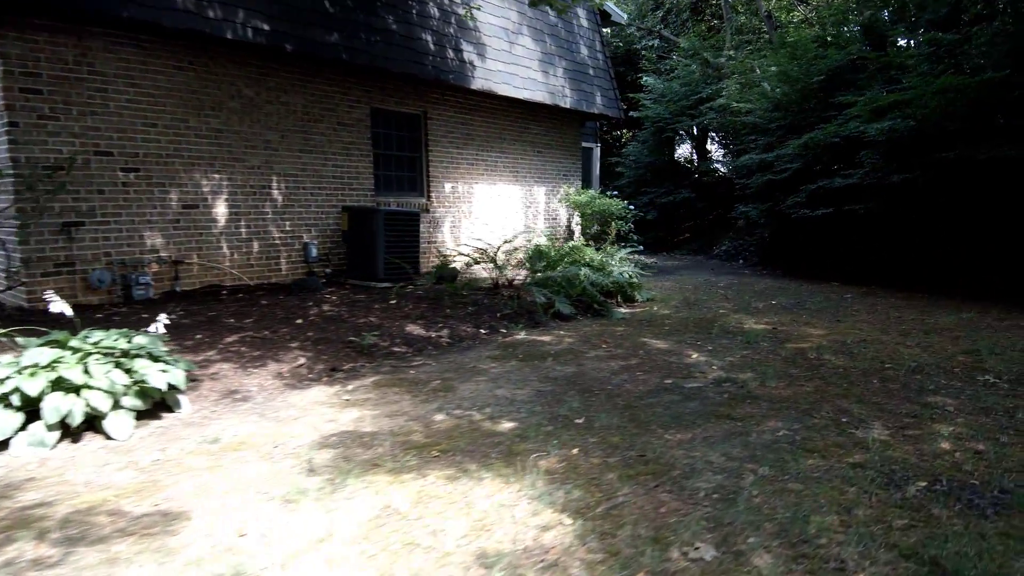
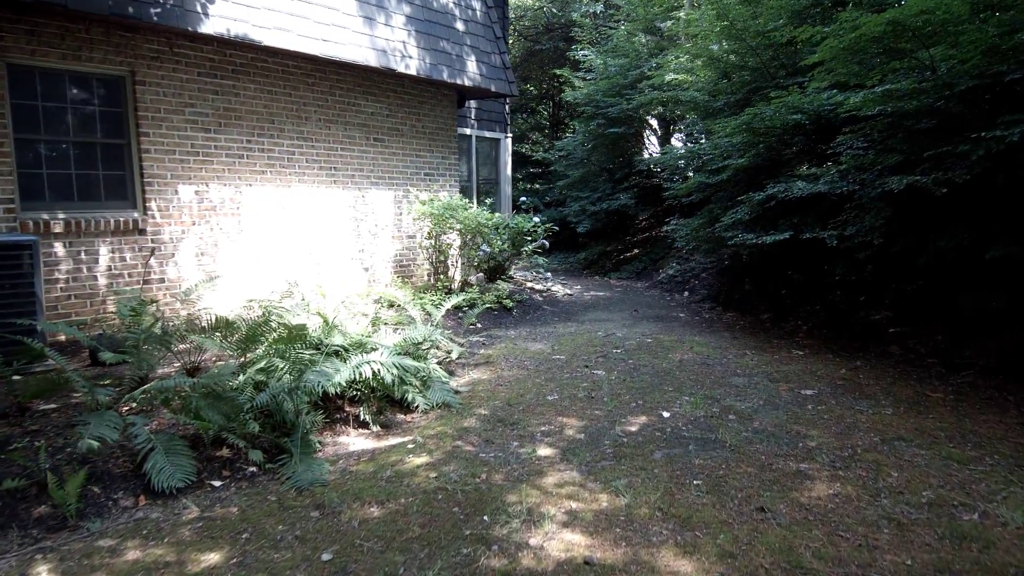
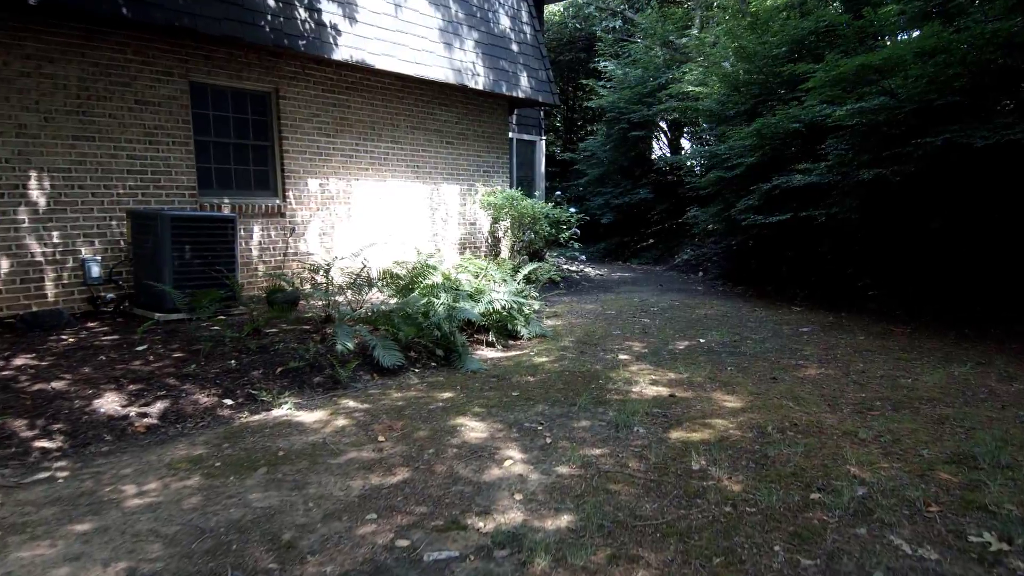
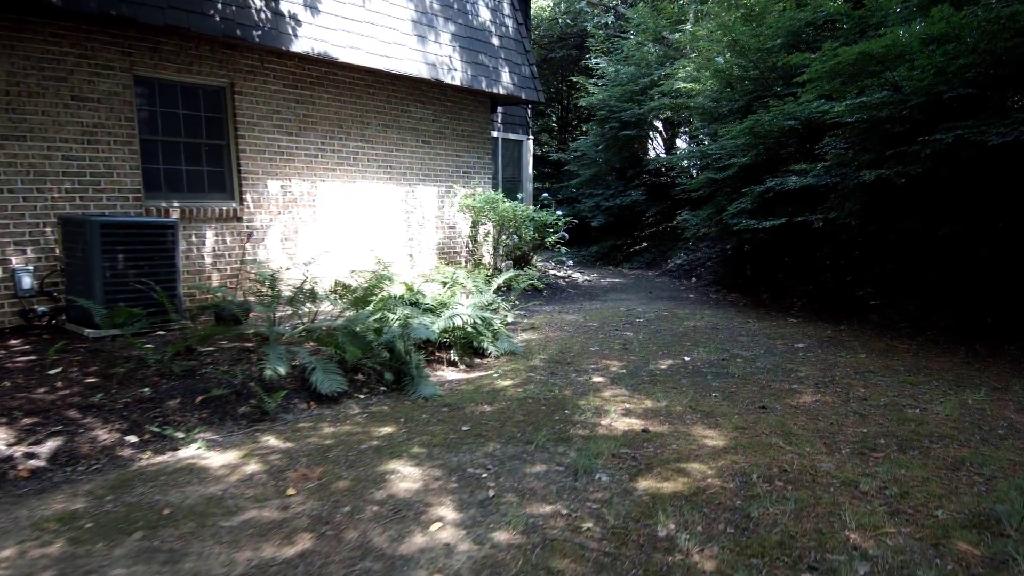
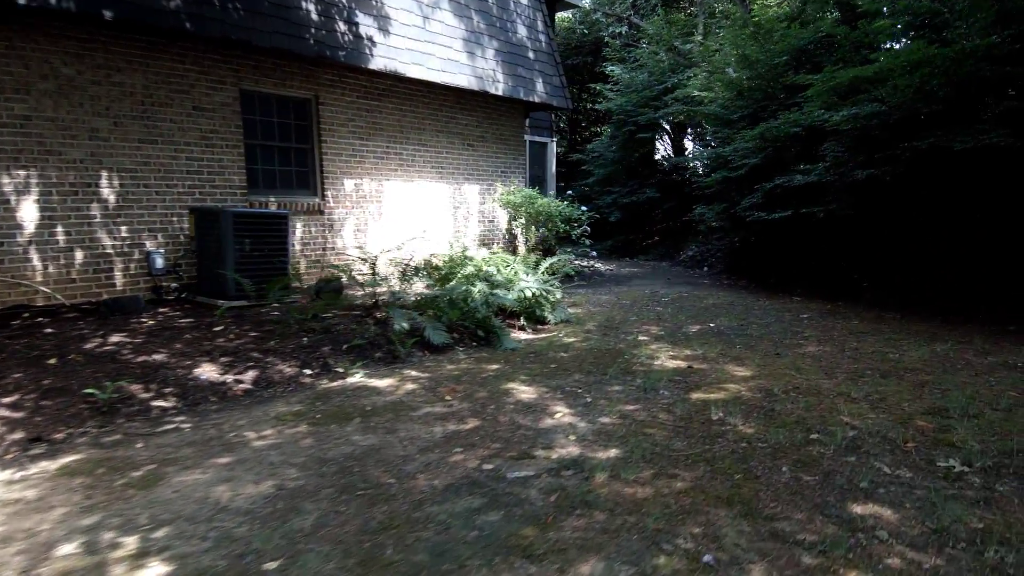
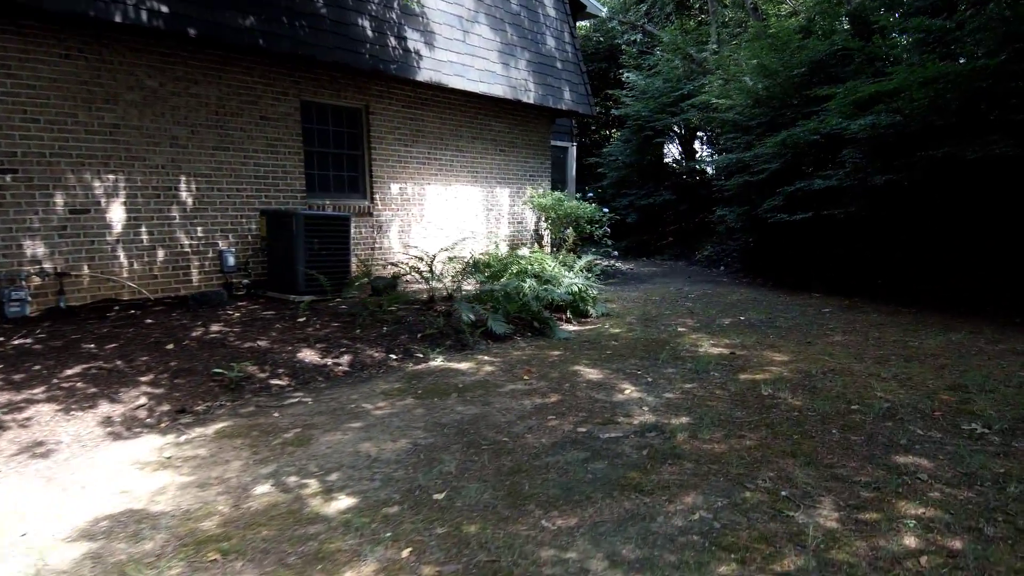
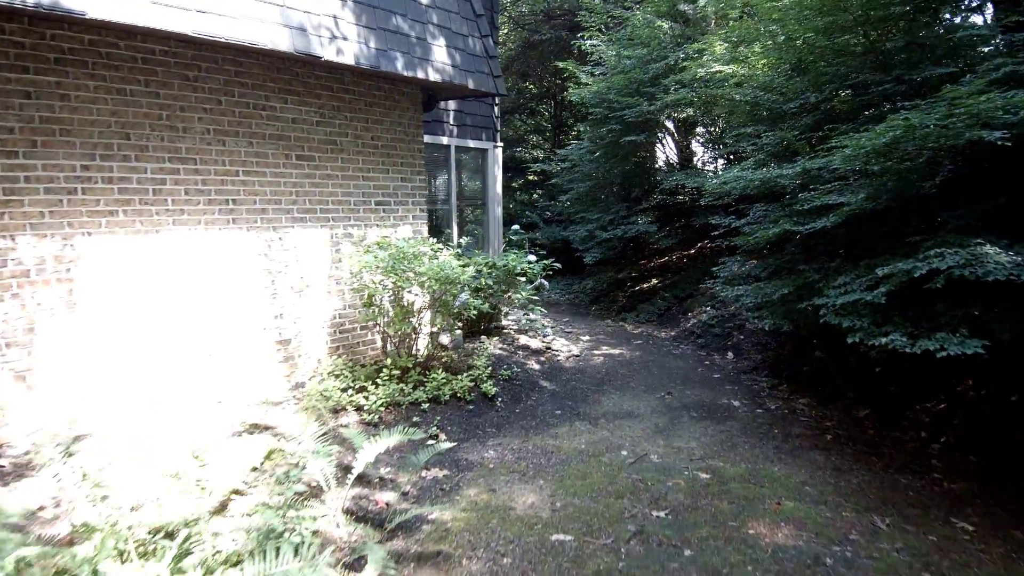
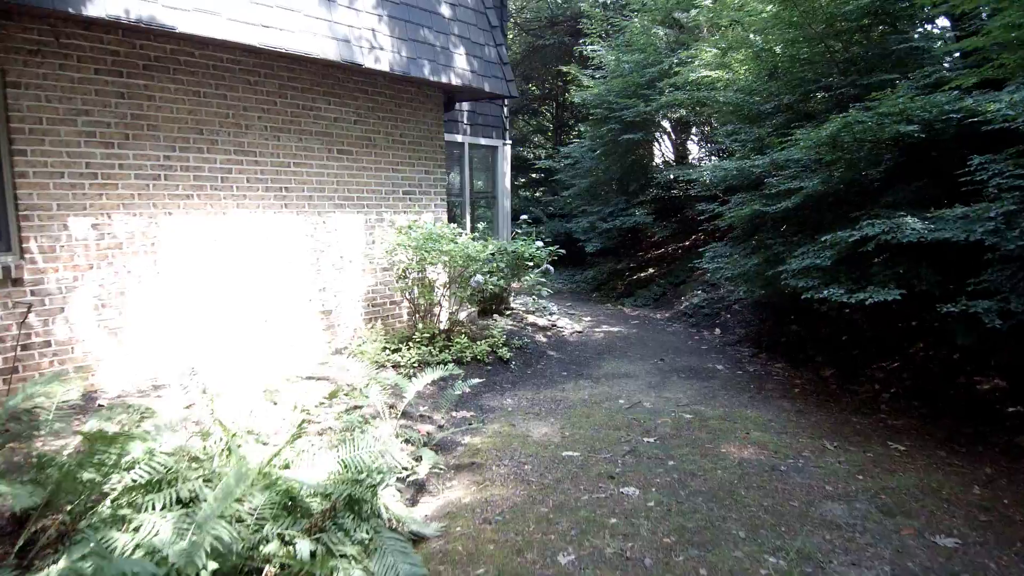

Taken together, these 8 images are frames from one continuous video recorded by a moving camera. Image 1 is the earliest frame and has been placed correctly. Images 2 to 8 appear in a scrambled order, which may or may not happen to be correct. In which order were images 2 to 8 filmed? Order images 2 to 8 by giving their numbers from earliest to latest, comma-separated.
6, 5, 3, 4, 2, 8, 7
